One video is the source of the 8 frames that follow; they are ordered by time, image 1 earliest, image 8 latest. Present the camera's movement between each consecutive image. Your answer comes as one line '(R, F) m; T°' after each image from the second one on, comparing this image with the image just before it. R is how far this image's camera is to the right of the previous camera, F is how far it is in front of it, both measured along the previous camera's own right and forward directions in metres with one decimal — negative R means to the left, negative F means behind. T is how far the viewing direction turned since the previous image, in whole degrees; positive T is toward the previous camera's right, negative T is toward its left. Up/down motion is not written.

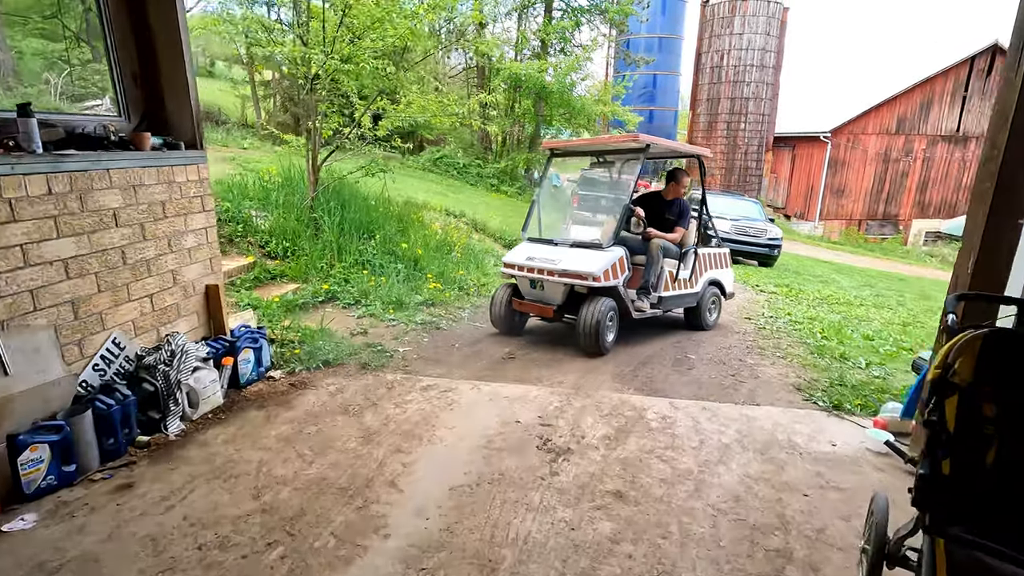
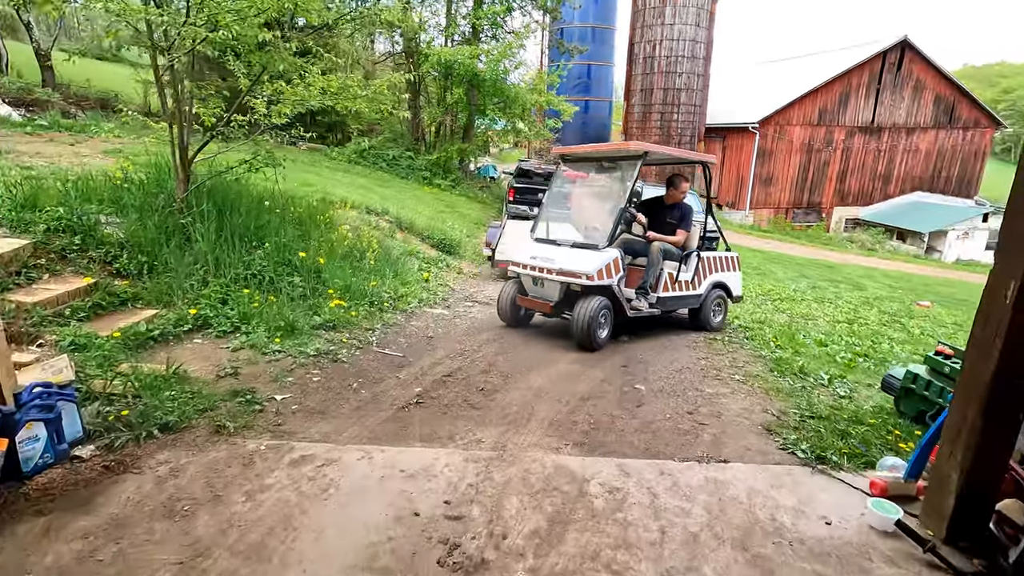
(+0.3, +1.0) m; +6°
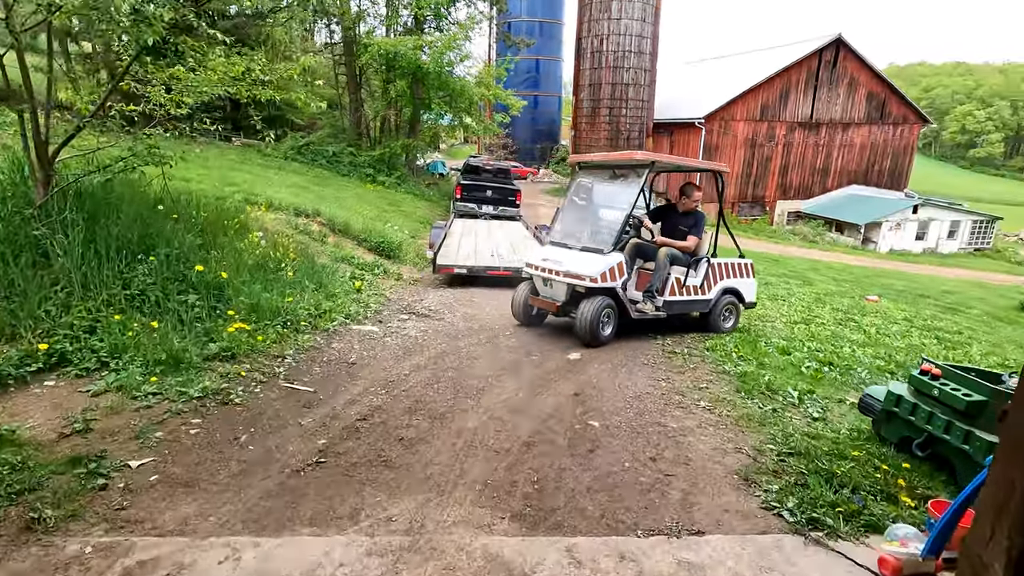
(+0.2, +0.7) m; +5°
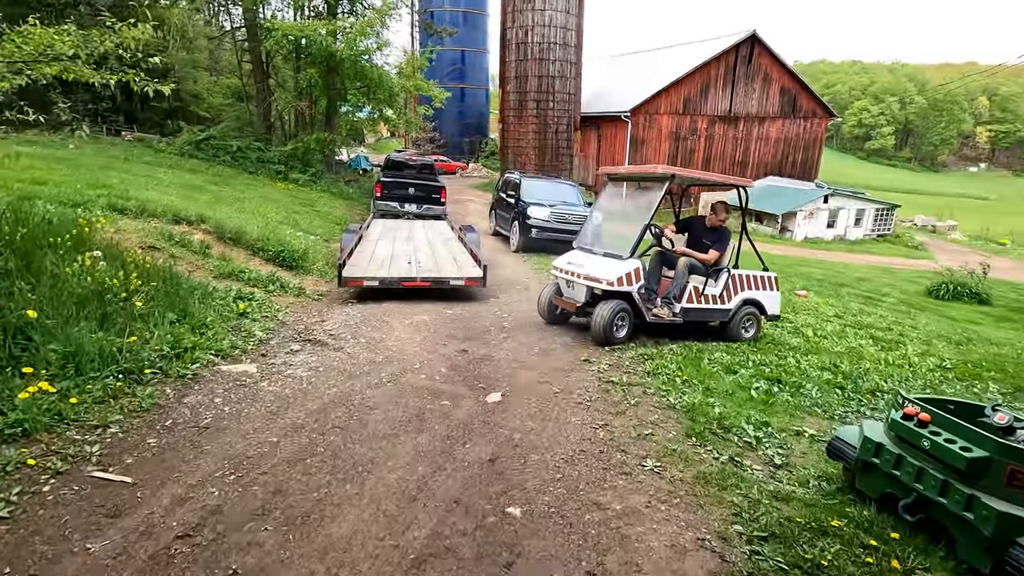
(+0.3, +0.9) m; +7°
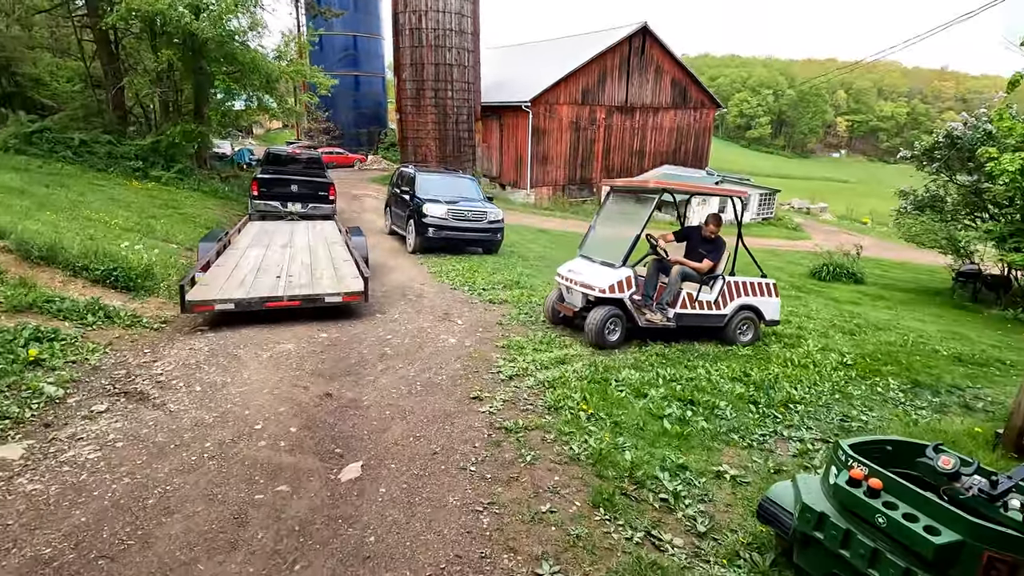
(+0.4, +0.9) m; +9°
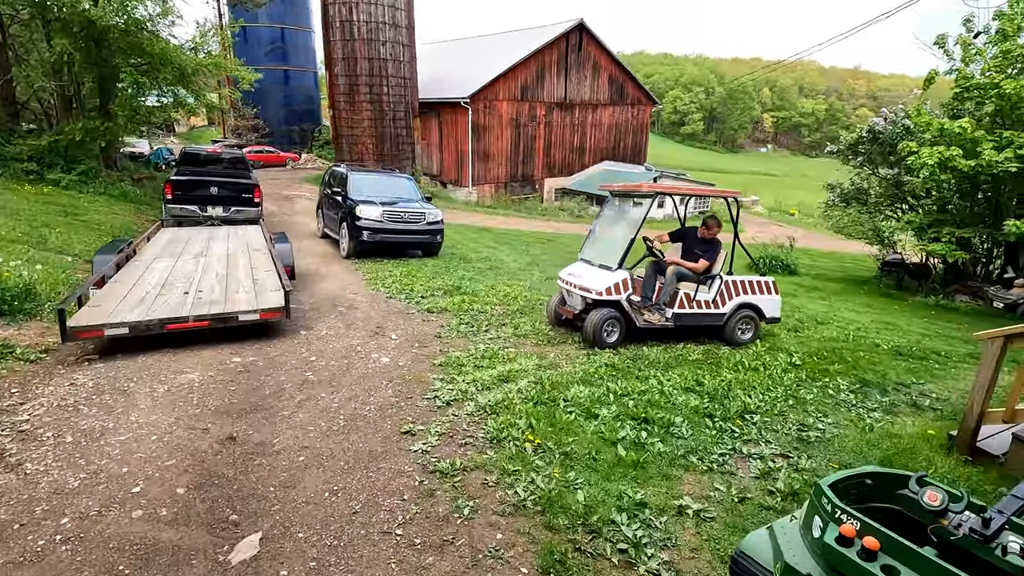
(+0.1, +0.5) m; +6°
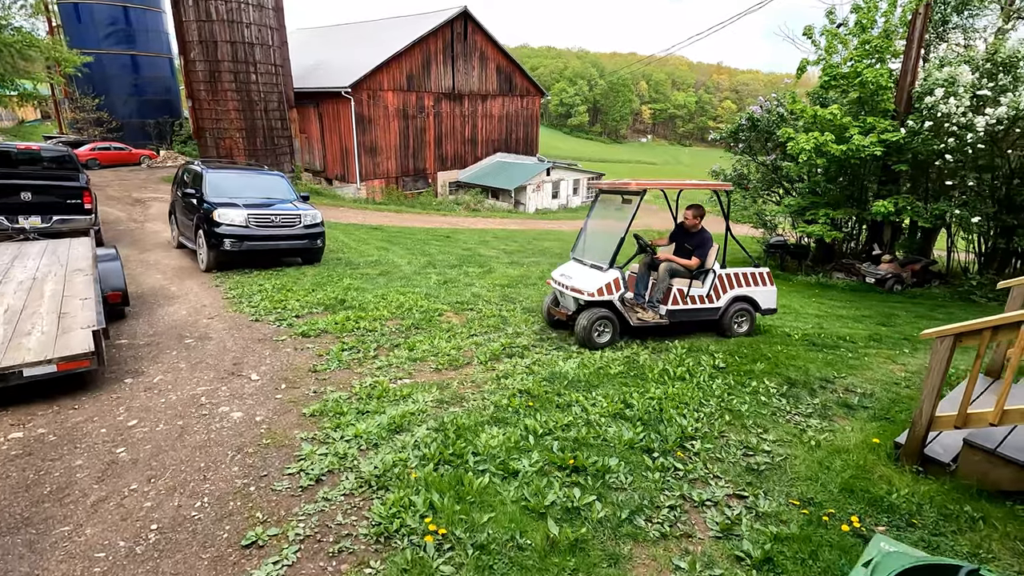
(+0.1, +1.0) m; +11°
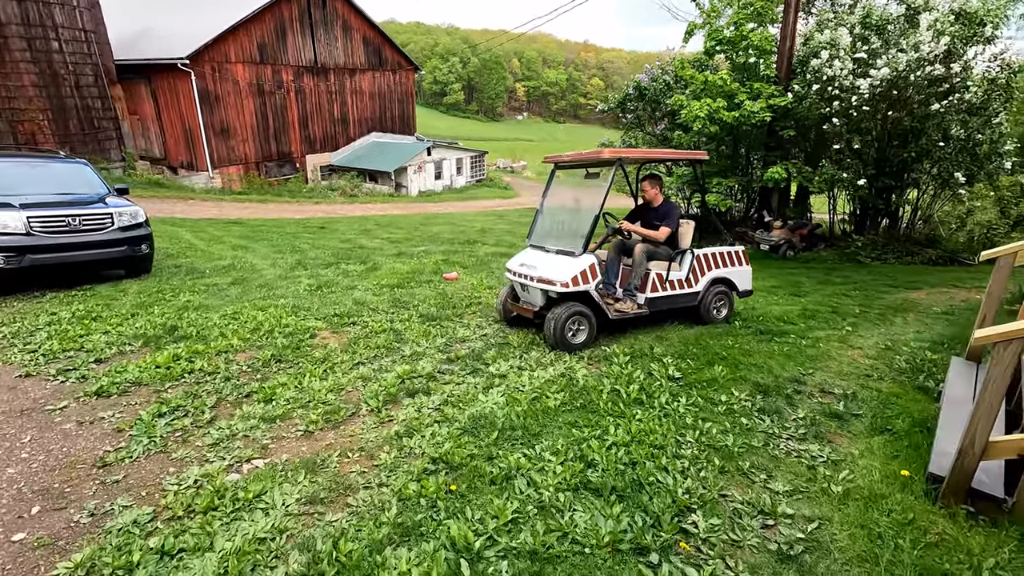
(0.0, +1.5) m; +12°
